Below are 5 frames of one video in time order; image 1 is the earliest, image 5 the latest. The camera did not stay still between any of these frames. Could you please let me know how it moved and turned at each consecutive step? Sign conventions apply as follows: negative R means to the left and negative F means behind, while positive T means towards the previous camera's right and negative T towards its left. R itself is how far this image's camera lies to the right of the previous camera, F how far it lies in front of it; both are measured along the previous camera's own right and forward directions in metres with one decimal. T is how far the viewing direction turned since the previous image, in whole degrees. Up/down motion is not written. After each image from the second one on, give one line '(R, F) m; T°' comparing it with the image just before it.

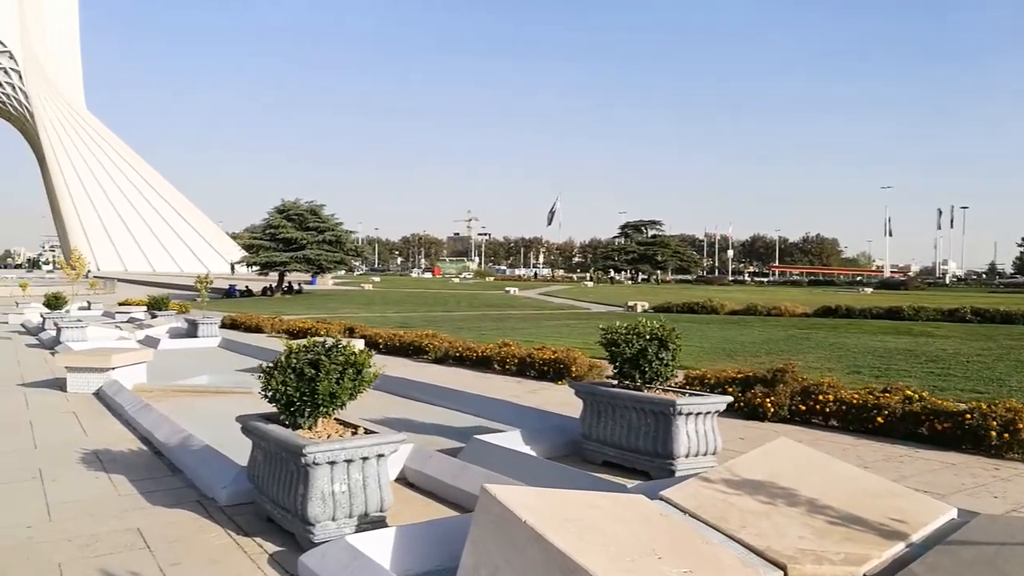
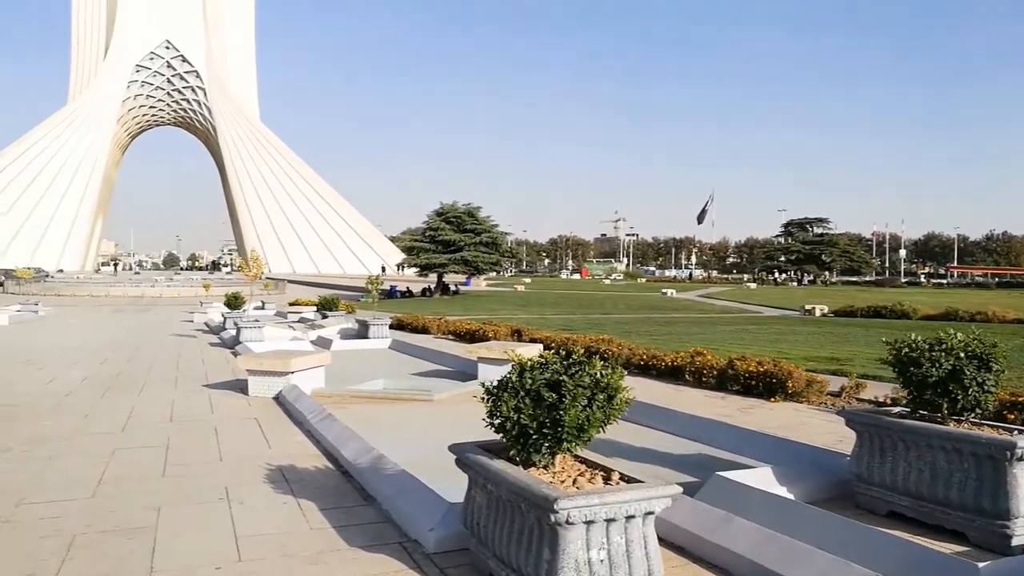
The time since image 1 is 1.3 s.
(-0.6, +0.8) m; -11°
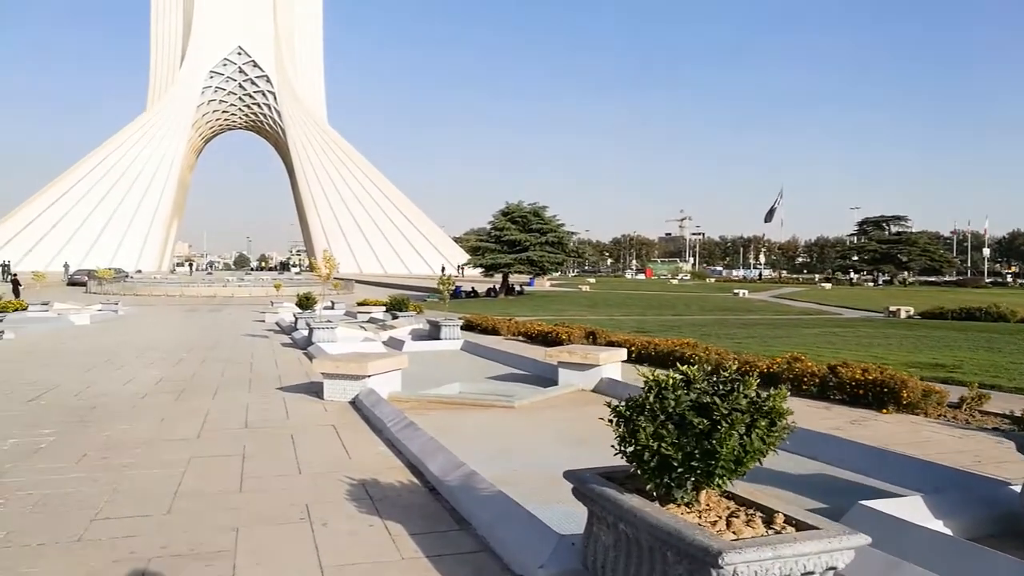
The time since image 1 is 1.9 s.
(-0.2, +0.4) m; -5°
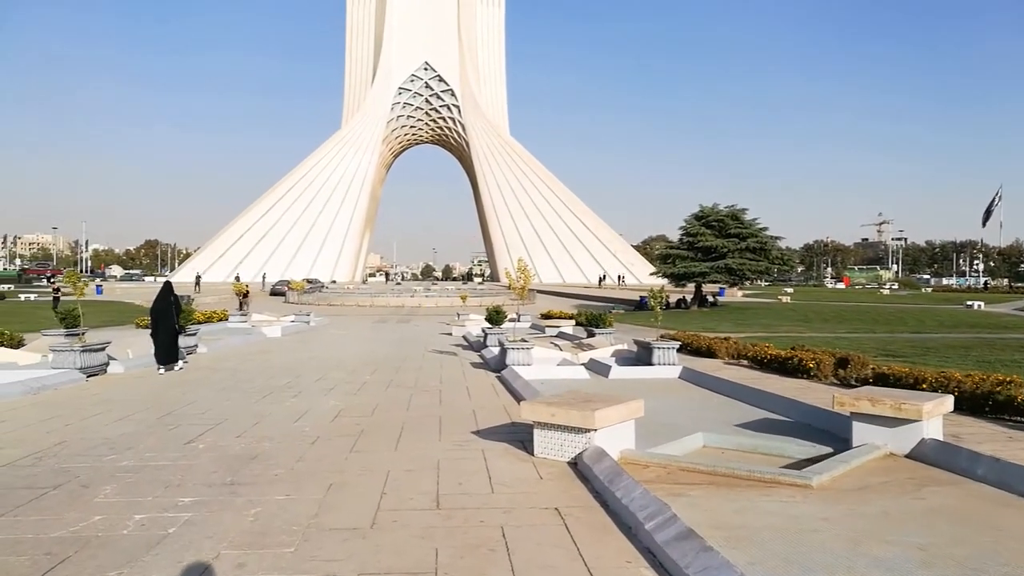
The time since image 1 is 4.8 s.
(-0.7, +1.8) m; -14°
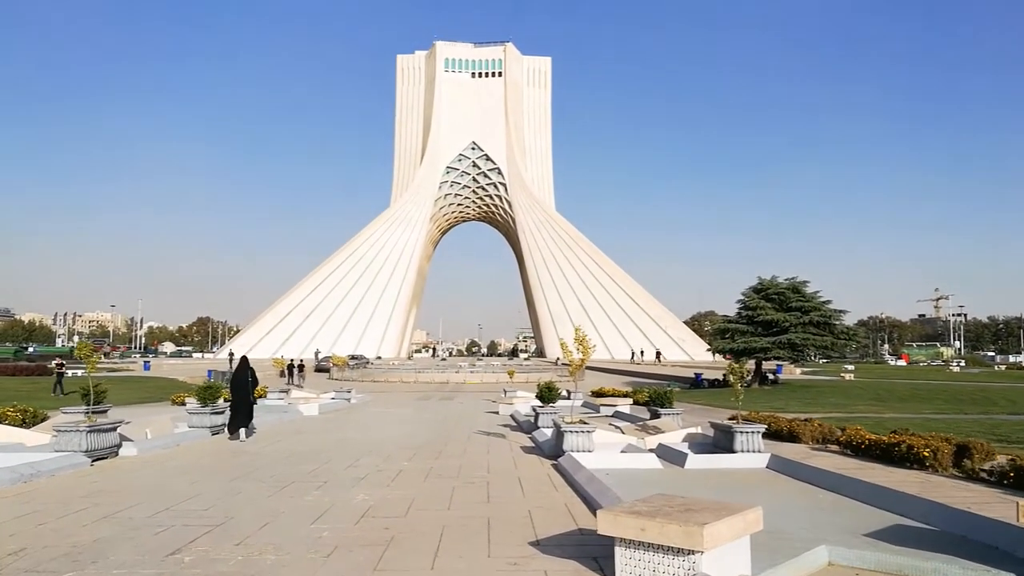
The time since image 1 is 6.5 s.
(-0.1, +1.1) m; -4°
